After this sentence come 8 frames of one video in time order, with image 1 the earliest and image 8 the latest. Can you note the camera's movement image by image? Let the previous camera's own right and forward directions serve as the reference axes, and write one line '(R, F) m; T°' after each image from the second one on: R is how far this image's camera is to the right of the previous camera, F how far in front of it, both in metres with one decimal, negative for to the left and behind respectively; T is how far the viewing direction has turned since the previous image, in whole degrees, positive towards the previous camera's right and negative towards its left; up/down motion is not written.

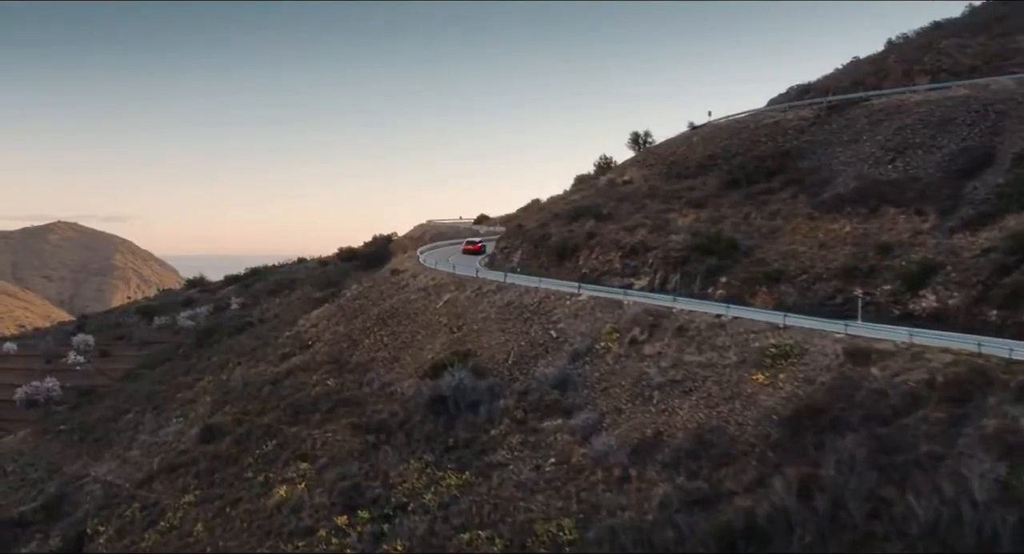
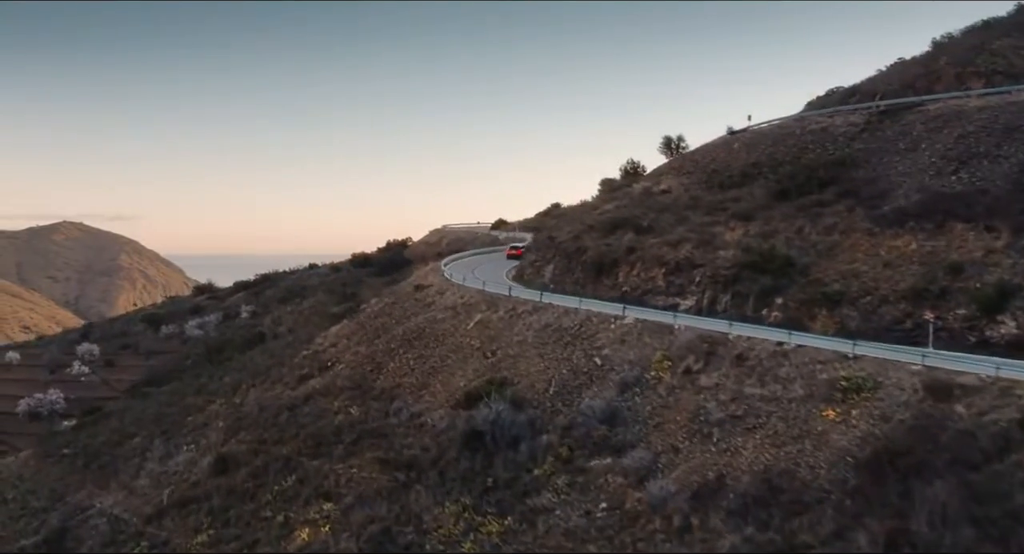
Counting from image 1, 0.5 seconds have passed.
(-0.5, +1.8) m; 0°
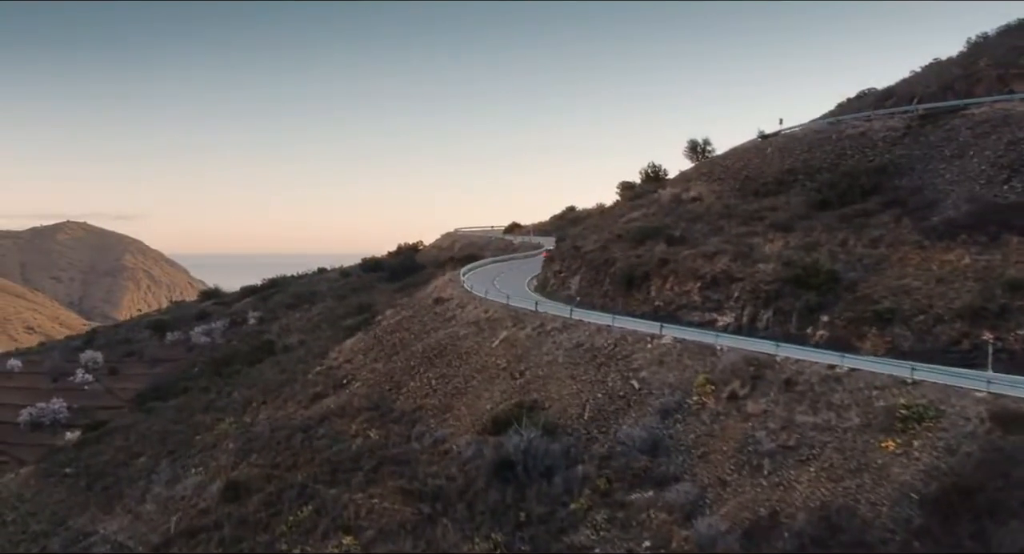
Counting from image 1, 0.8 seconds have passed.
(-0.4, +1.3) m; 0°
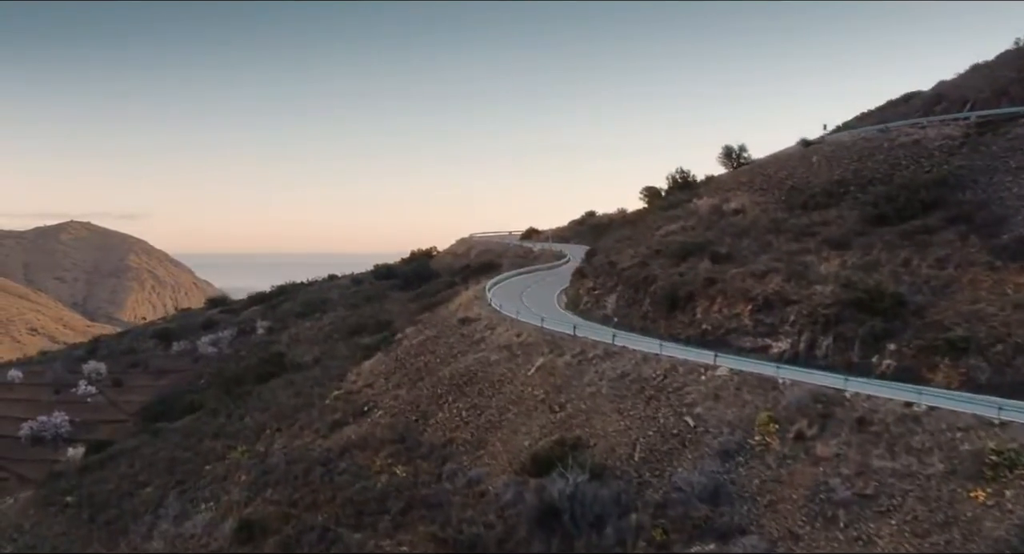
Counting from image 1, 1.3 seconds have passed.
(-0.5, +1.7) m; 0°
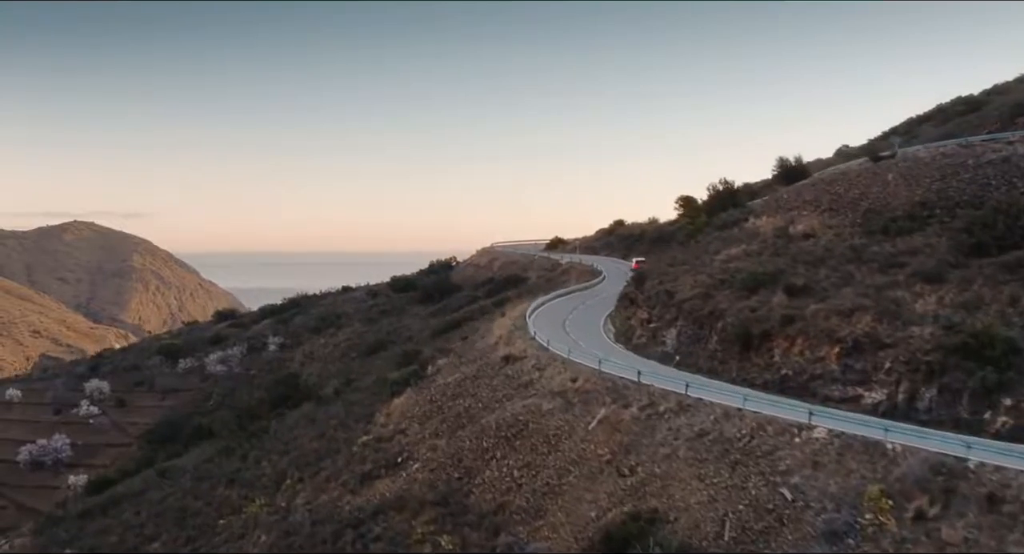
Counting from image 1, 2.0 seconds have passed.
(-0.7, +2.4) m; 0°
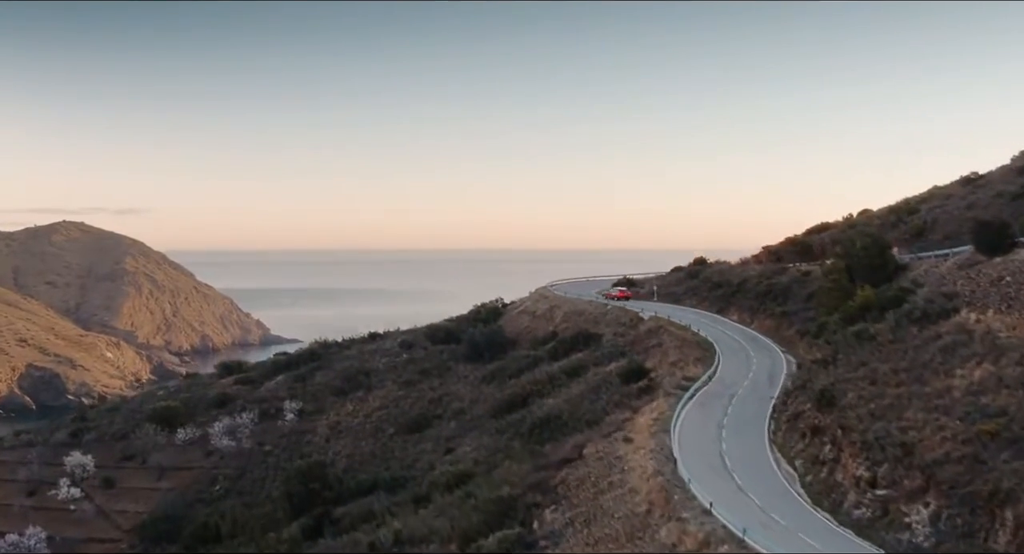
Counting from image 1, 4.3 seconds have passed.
(-1.9, +7.1) m; 0°
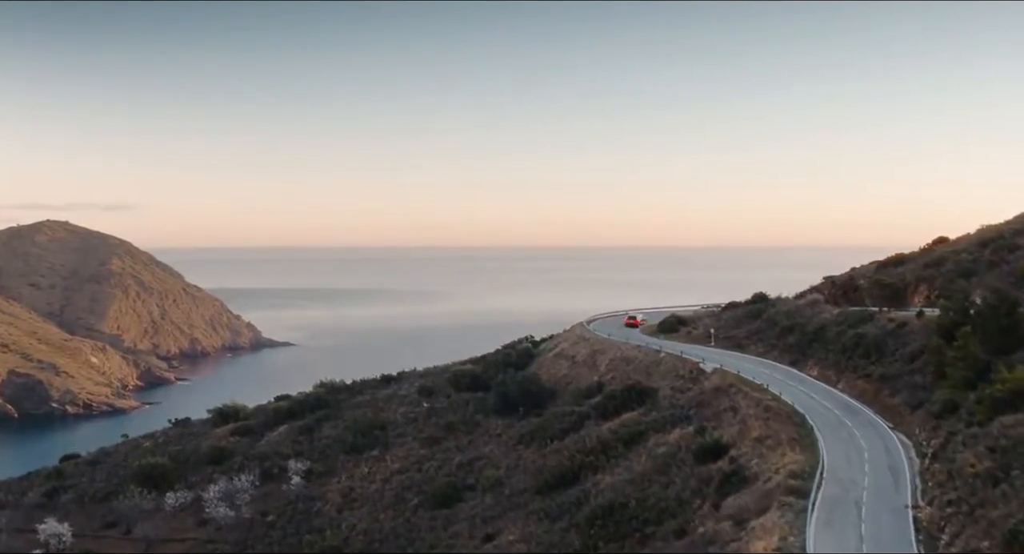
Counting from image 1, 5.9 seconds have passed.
(-1.1, +4.5) m; 0°
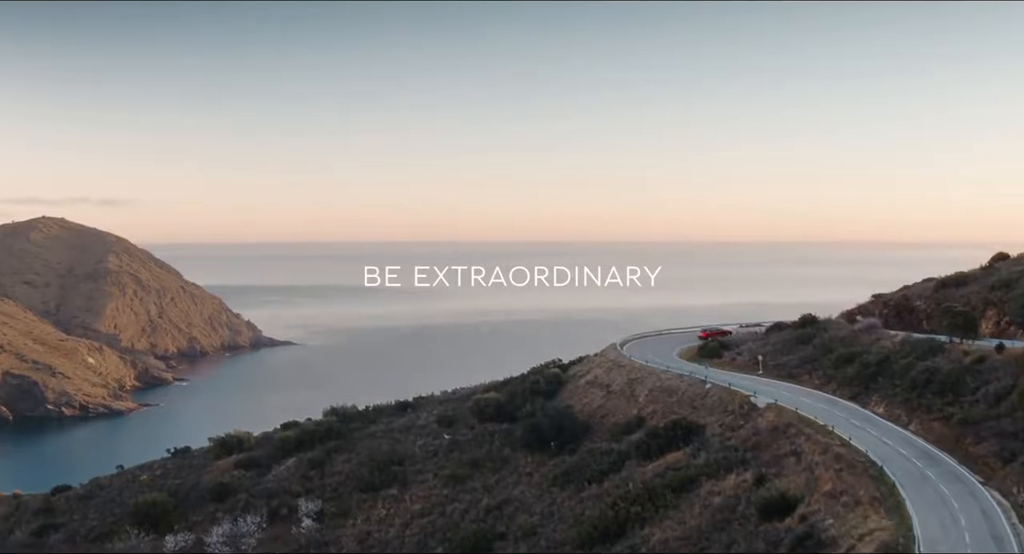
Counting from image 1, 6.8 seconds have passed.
(-0.7, +2.6) m; 0°
